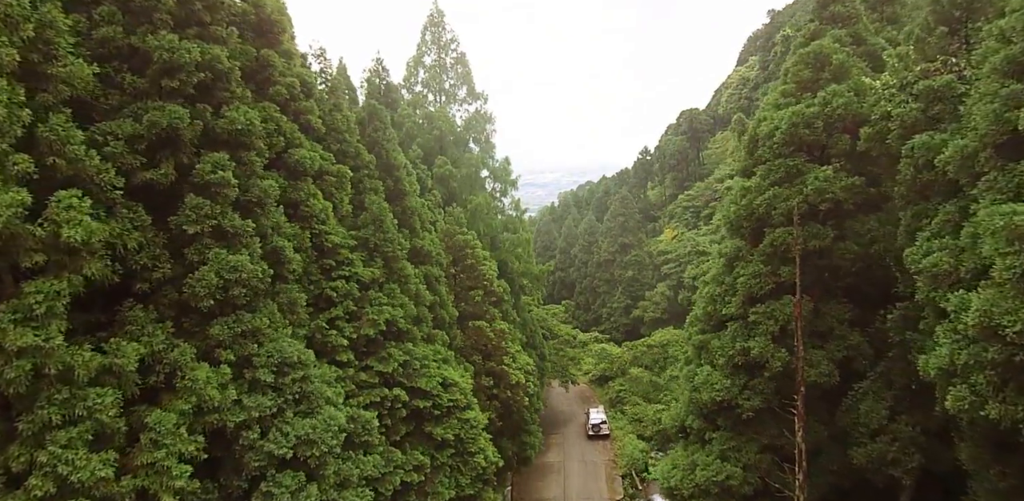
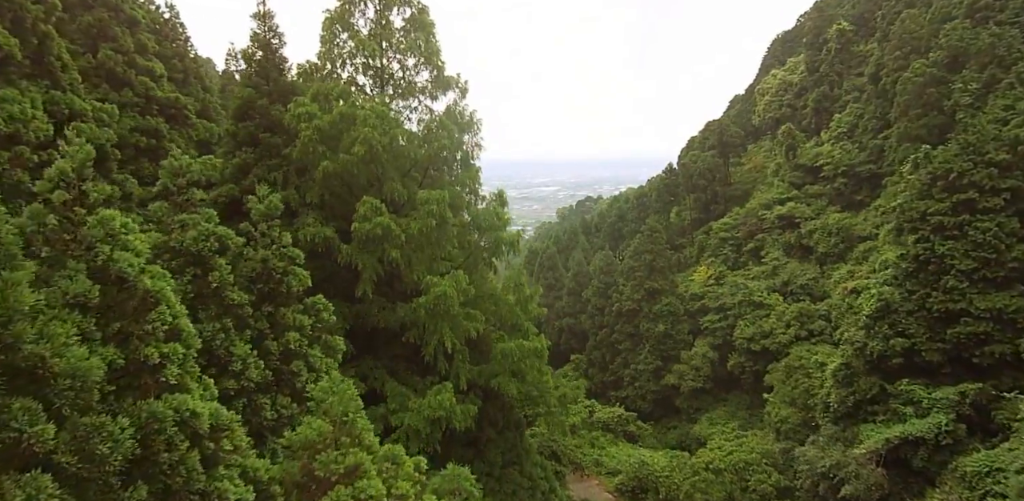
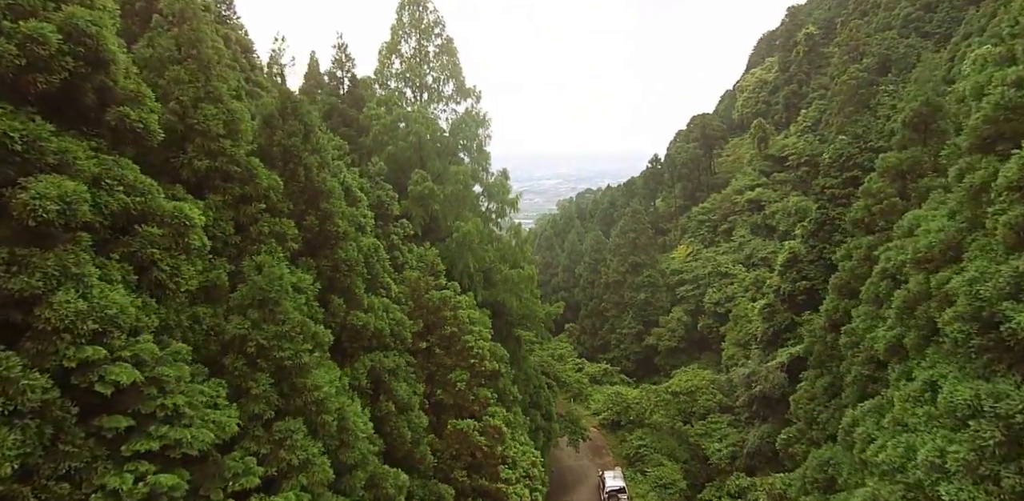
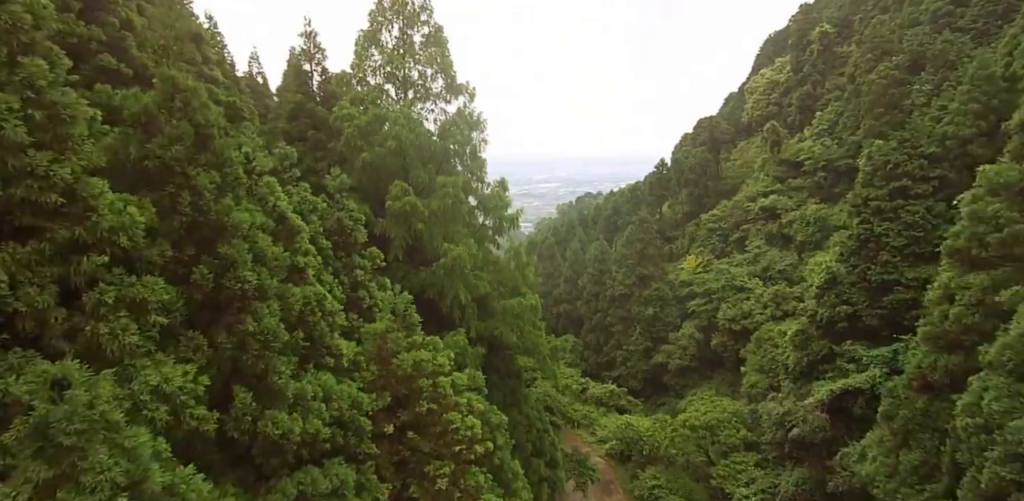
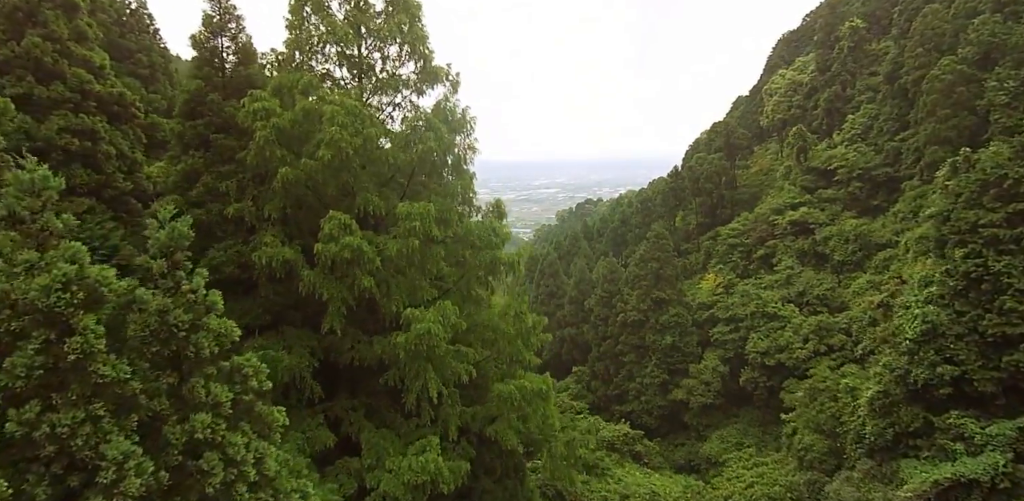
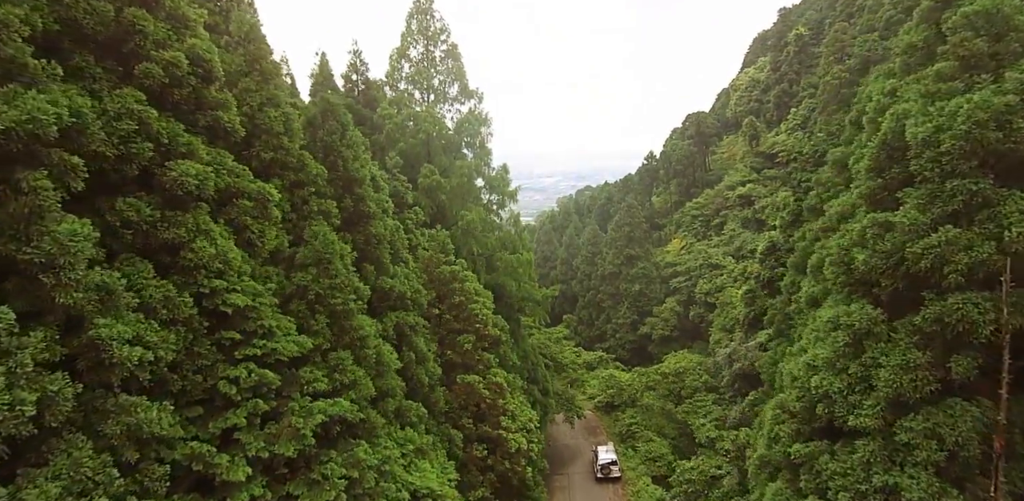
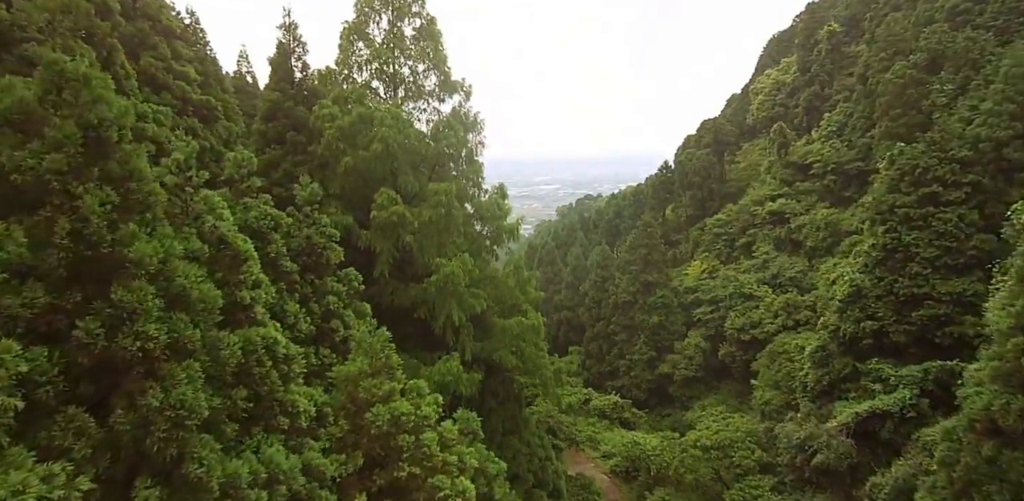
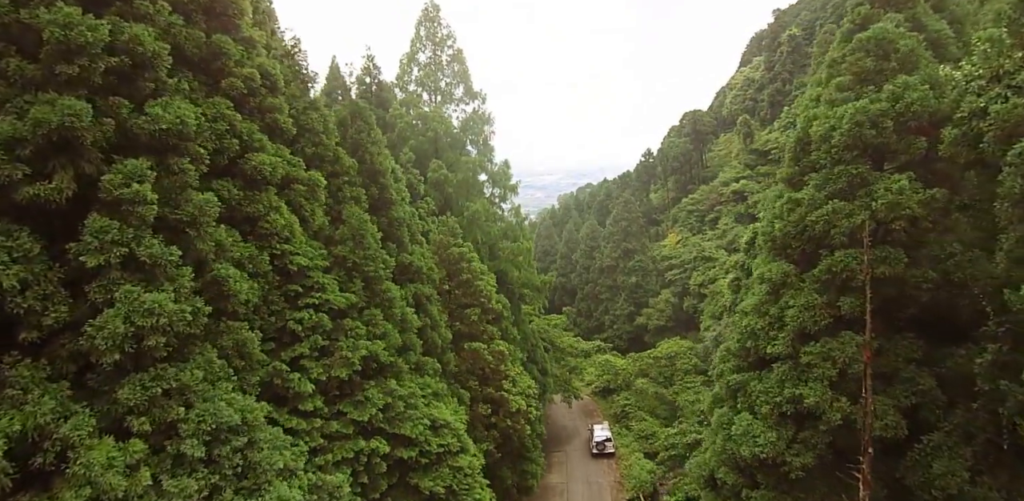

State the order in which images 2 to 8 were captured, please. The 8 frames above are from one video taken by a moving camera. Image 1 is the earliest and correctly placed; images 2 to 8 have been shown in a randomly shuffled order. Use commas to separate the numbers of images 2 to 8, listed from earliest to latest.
8, 6, 3, 4, 7, 2, 5
